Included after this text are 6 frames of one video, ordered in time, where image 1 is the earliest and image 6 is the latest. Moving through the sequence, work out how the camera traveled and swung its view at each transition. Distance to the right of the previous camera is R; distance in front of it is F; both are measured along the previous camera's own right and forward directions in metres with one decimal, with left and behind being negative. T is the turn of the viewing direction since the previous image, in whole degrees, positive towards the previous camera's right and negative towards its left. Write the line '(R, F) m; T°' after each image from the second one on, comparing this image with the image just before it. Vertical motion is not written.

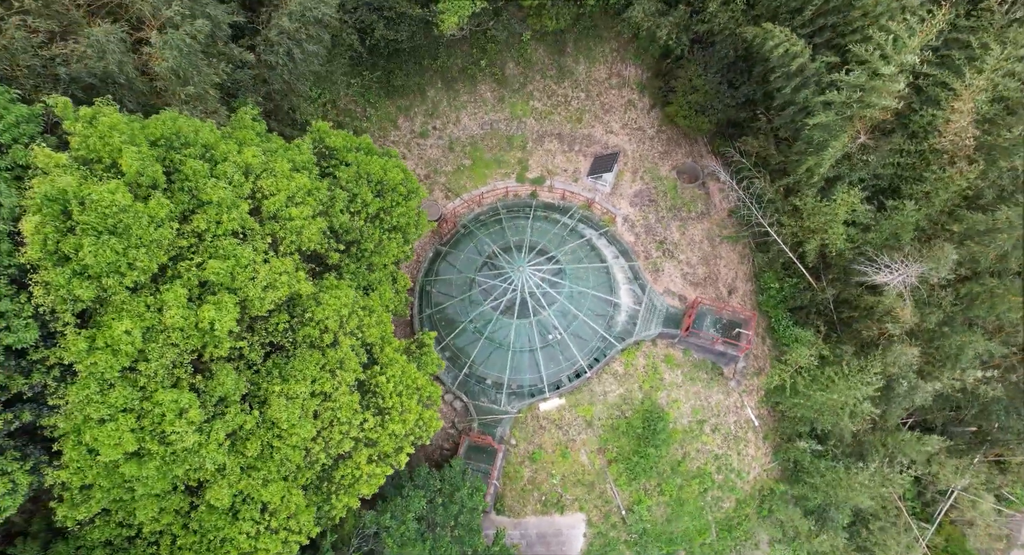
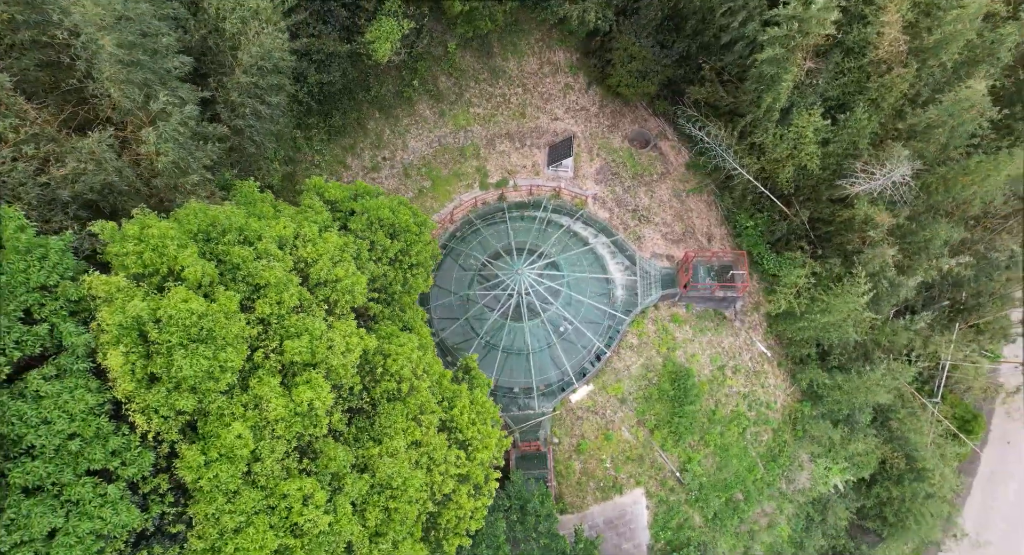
(-2.7, +0.1) m; +6°
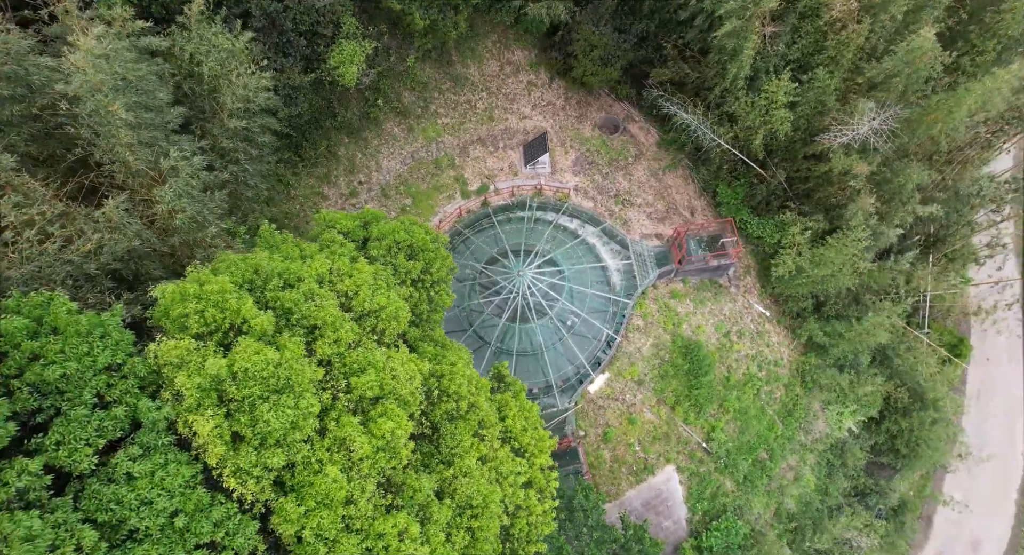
(-1.7, +0.1) m; +3°
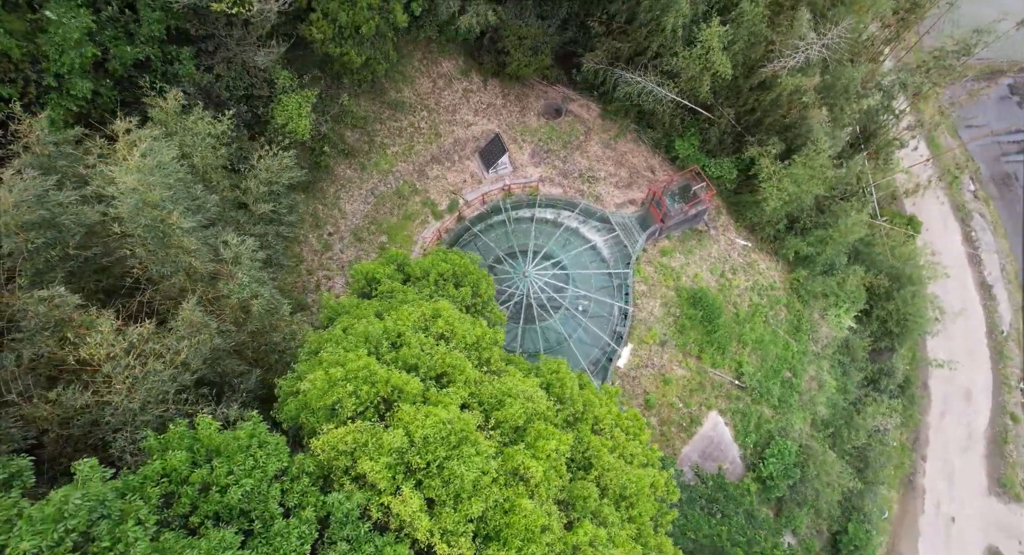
(-3.1, +0.2) m; +6°
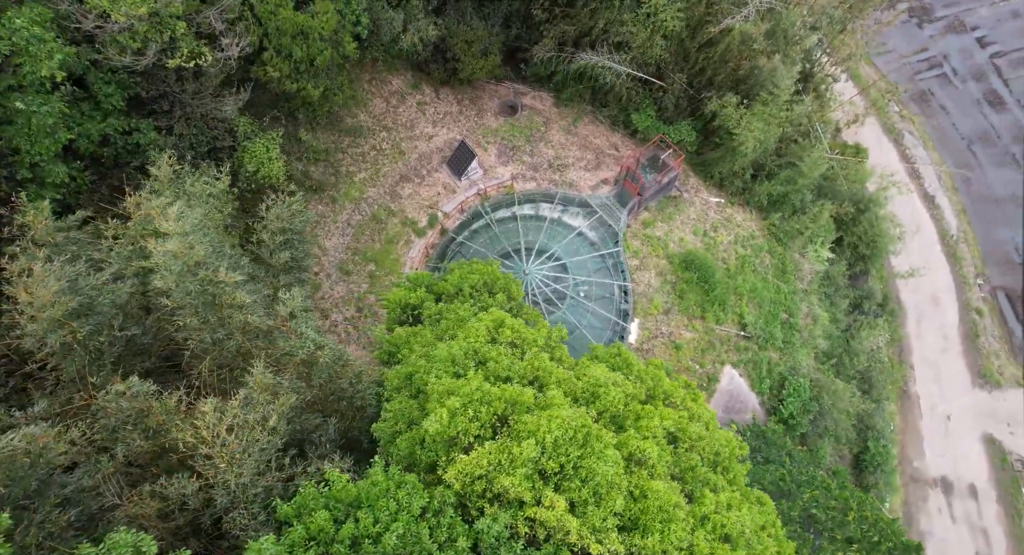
(-2.1, +0.1) m; +4°
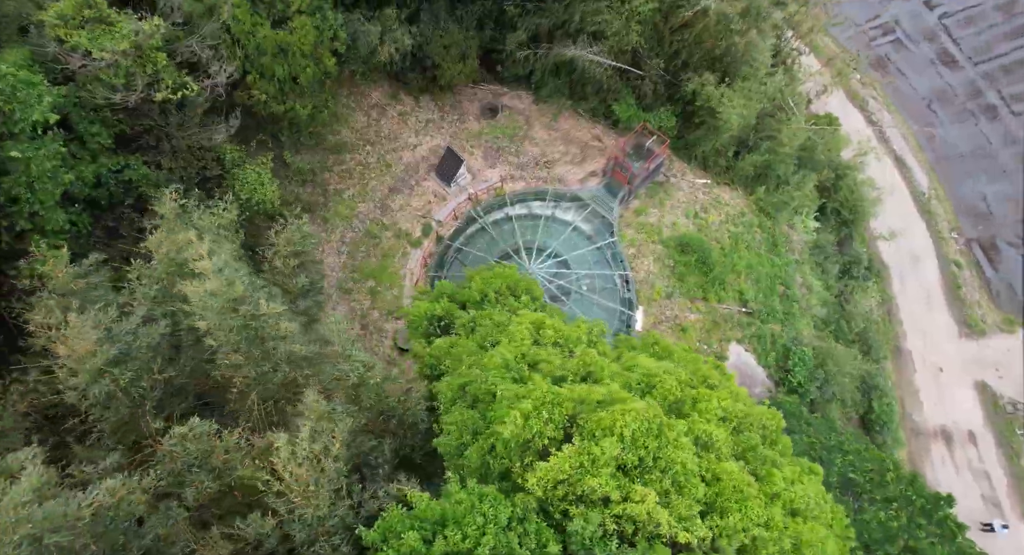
(-1.2, 0.0) m; +2°
